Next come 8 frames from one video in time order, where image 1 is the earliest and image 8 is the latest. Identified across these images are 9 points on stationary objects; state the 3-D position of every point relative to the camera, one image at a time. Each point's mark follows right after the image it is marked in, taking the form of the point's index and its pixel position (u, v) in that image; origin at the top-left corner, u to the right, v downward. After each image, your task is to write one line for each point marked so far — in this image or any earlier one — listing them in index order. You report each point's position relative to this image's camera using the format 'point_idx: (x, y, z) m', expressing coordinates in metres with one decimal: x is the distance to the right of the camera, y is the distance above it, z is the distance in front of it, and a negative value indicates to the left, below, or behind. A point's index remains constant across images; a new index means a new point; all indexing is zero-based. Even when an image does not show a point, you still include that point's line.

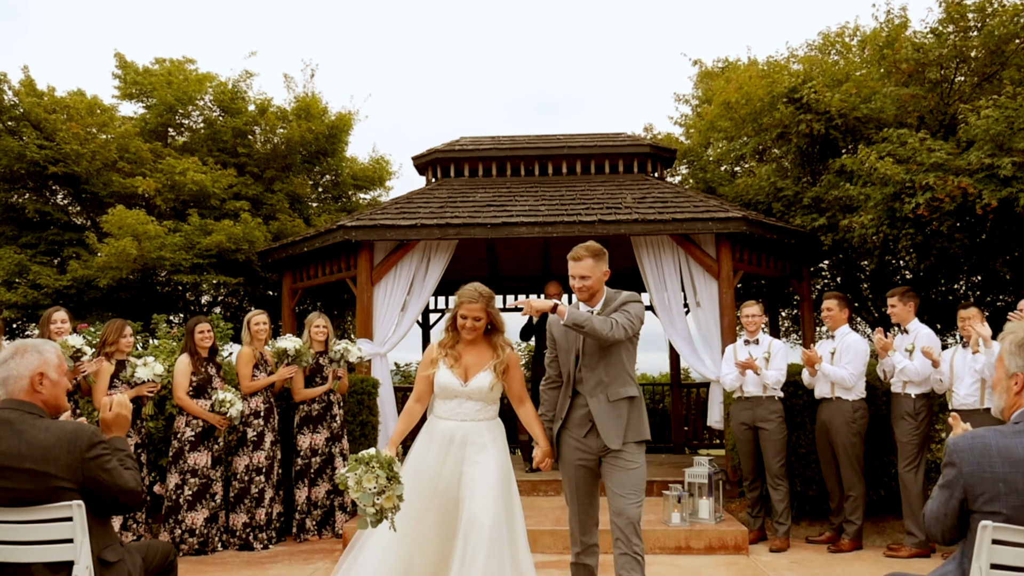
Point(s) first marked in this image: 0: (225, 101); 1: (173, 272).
0: (-4.4, +2.9, +12.8) m
1: (-4.5, +0.2, +11.0) m
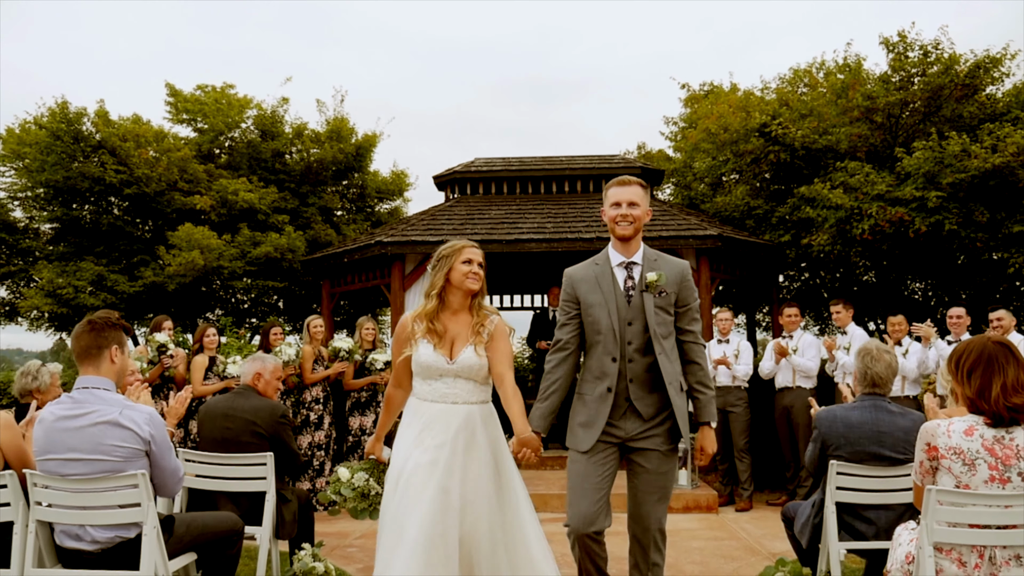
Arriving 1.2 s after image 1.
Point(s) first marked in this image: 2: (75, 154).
0: (-4.3, +2.9, +14.5) m
1: (-4.3, +0.2, +12.7) m
2: (-6.7, +2.1, +12.7) m
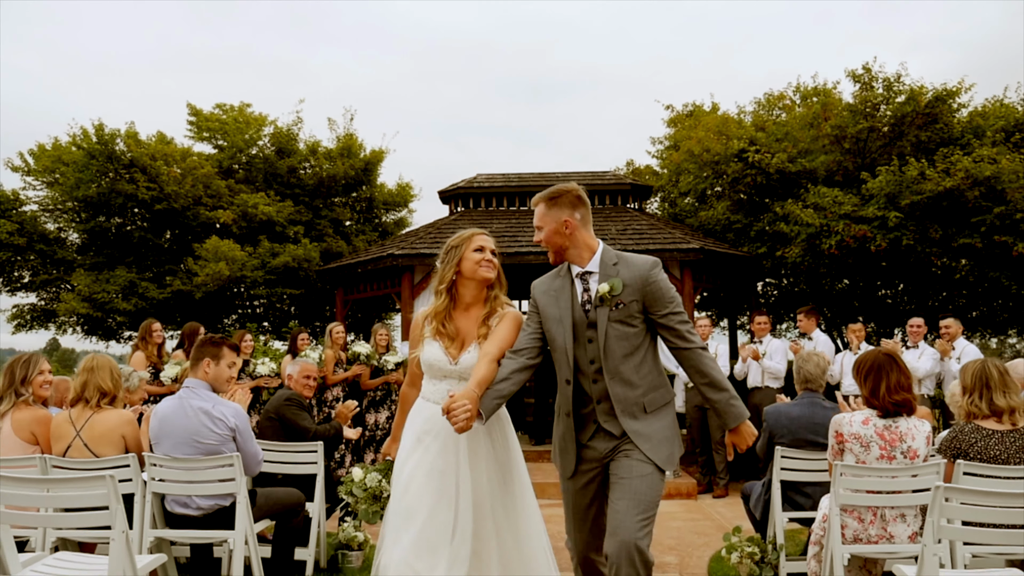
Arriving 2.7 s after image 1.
0: (-4.3, +2.8, +15.5) m
1: (-4.3, 0.0, +13.7) m
2: (-6.7, +1.9, +13.8) m
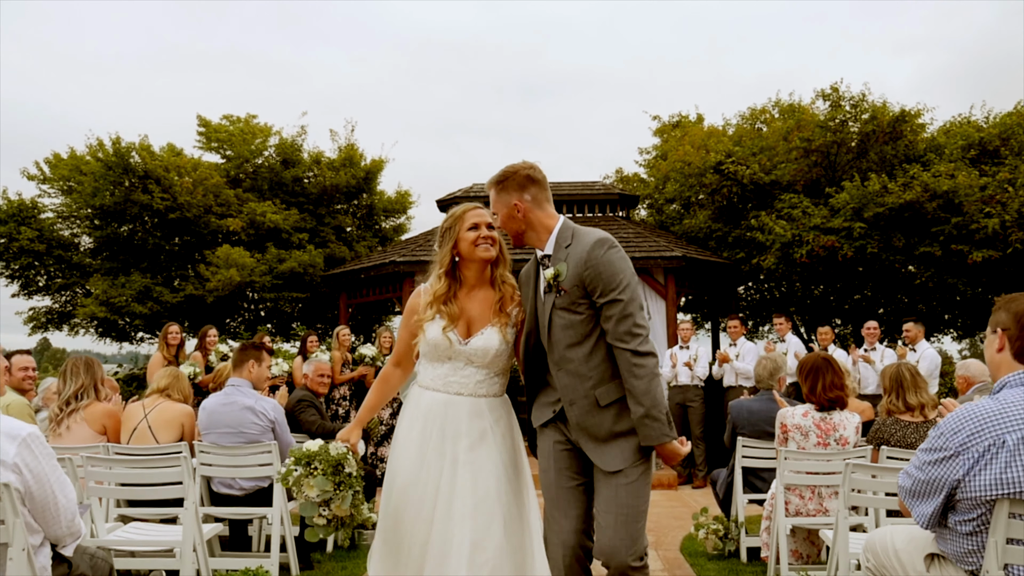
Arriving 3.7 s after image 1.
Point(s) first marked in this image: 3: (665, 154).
0: (-4.4, +2.7, +16.3) m
1: (-4.4, 0.0, +14.5) m
2: (-6.8, +1.9, +14.5) m
3: (+3.2, +2.8, +17.0) m
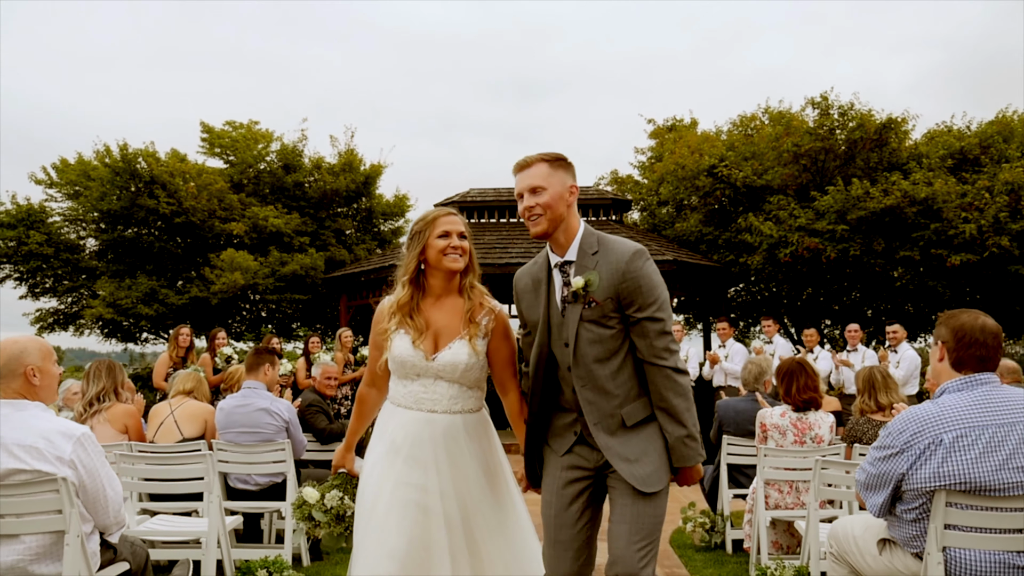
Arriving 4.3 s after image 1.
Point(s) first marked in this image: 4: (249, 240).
0: (-4.5, +2.7, +16.6) m
1: (-4.5, -0.1, +14.8) m
2: (-6.9, +1.8, +14.9) m
3: (+3.1, +2.7, +17.4) m
4: (-4.9, +0.9, +15.3) m
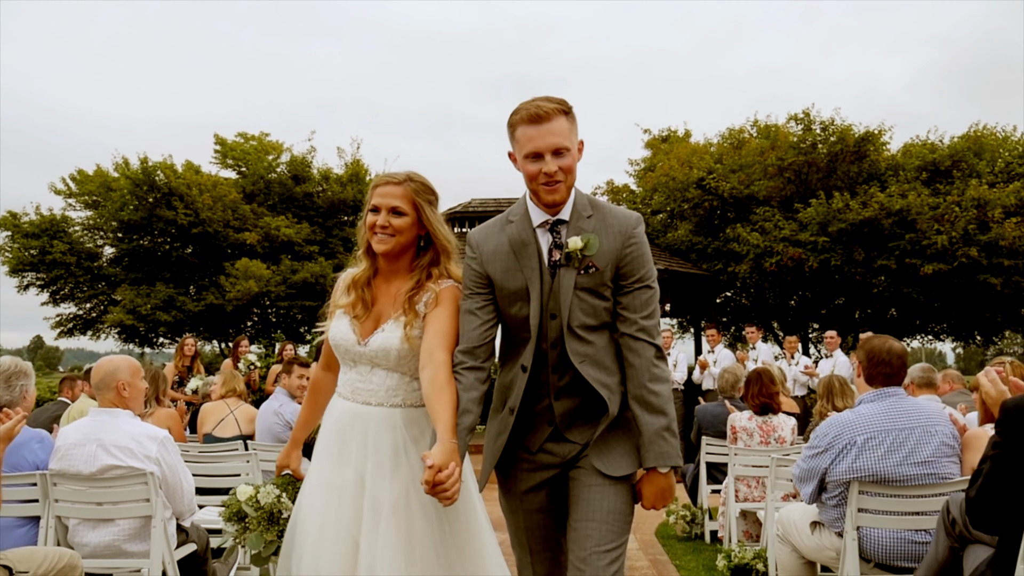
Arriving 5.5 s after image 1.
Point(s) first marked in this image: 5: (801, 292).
0: (-4.5, +2.5, +17.4) m
1: (-4.5, -0.2, +15.6) m
2: (-6.9, +1.7, +15.6) m
3: (+3.1, +2.6, +18.2) m
4: (-4.9, +0.8, +16.0) m
5: (+5.0, -0.1, +14.2) m
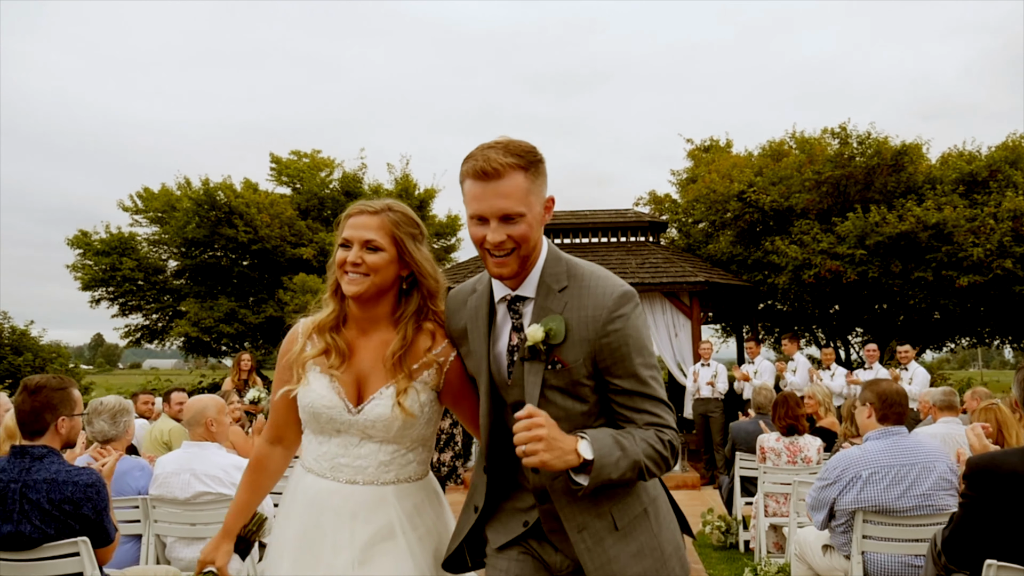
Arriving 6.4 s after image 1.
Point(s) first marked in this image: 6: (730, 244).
0: (-3.6, +2.3, +18.1) m
1: (-3.6, -0.4, +16.3) m
2: (-6.0, +1.4, +16.5) m
3: (+4.0, +2.5, +18.5) m
4: (-4.0, +0.5, +16.8) m
5: (+5.8, -0.2, +14.4) m
6: (+4.1, +0.8, +15.7) m
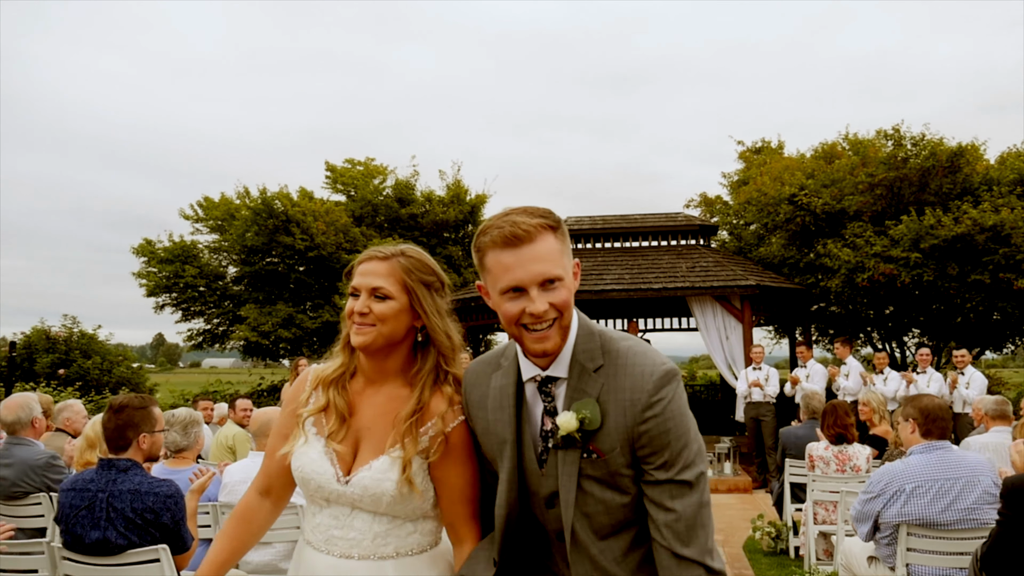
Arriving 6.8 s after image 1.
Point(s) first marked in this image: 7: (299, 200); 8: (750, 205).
0: (-2.5, +2.2, +18.5) m
1: (-2.6, -0.6, +16.7) m
2: (-5.0, +1.3, +17.0) m
3: (+5.2, +2.4, +18.4) m
4: (-3.0, +0.4, +17.2) m
5: (+6.6, -0.3, +14.2) m
6: (+5.1, +0.8, +15.5) m
7: (-4.4, +1.8, +17.2) m
8: (+4.8, +1.7, +16.6) m
